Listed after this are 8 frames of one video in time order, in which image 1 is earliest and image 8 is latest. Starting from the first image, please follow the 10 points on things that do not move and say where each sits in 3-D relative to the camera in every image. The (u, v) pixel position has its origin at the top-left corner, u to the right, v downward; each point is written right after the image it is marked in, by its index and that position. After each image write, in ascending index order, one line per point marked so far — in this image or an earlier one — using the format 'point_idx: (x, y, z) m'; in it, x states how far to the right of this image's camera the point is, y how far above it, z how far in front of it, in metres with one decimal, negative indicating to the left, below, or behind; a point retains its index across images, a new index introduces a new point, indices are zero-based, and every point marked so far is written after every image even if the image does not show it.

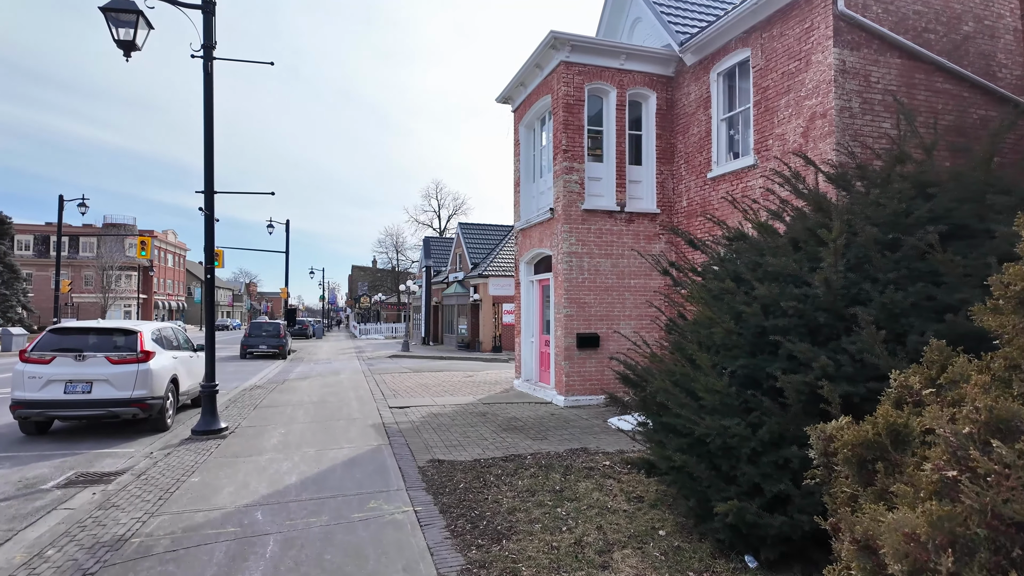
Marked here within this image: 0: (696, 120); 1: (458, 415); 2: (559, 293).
0: (+3.3, +3.0, +10.2) m
1: (-0.9, -2.0, +9.0) m
2: (+0.8, -0.1, +10.1) m
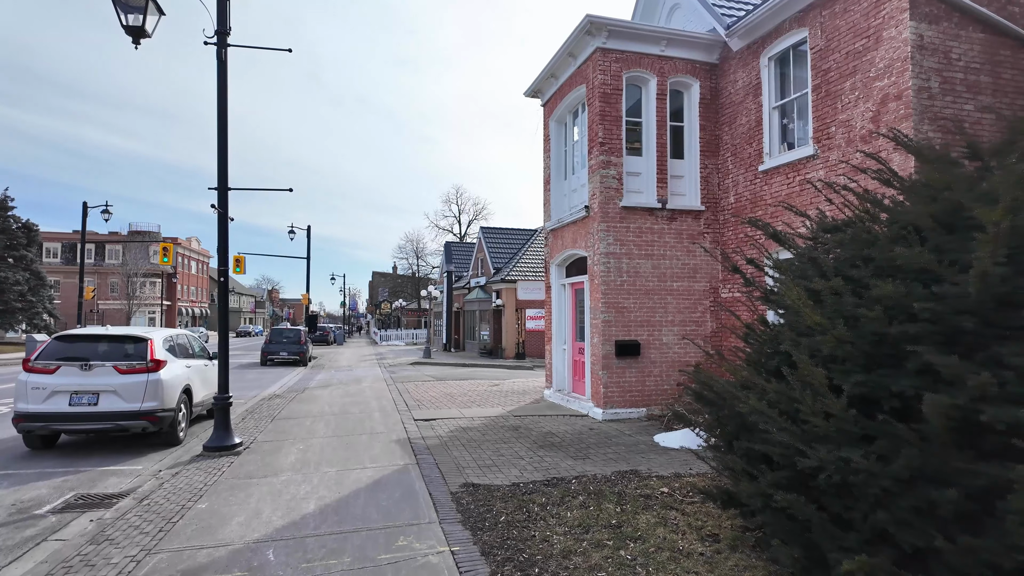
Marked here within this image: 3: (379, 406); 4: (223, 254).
0: (+3.9, +3.0, +9.4) m
1: (-0.3, -2.1, +8.3) m
2: (+1.4, -0.1, +9.4) m
3: (-2.5, -2.2, +10.5) m
4: (-3.7, +0.4, +7.2) m
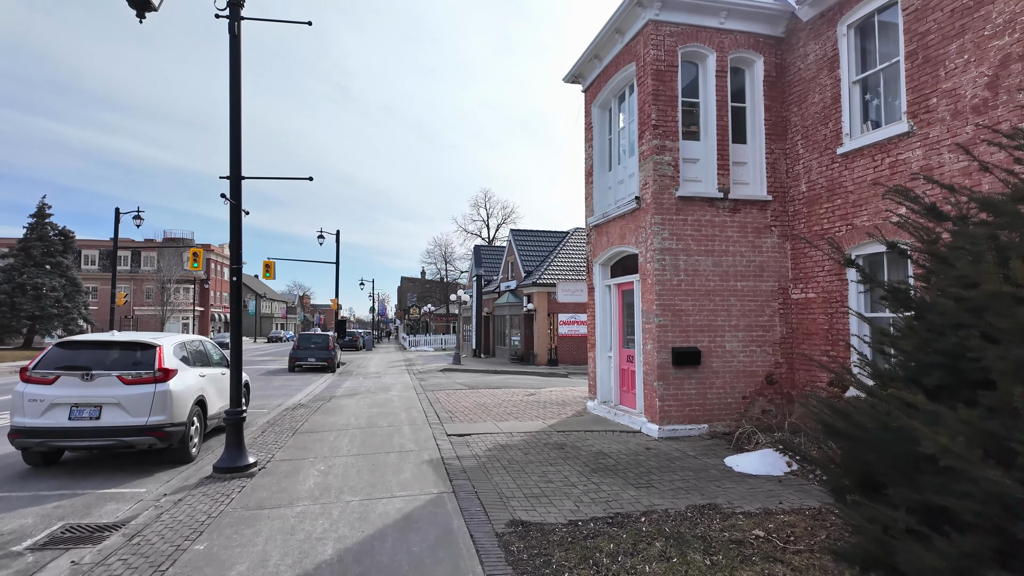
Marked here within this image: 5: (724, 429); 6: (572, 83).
0: (+4.5, +3.0, +8.3) m
1: (+0.3, -2.1, +7.4) m
2: (+2.0, -0.2, +8.4) m
3: (-1.8, -2.2, +9.7) m
4: (-3.1, +0.4, +6.4) m
5: (+3.1, -2.1, +8.3) m
6: (+1.1, +3.9, +10.9) m
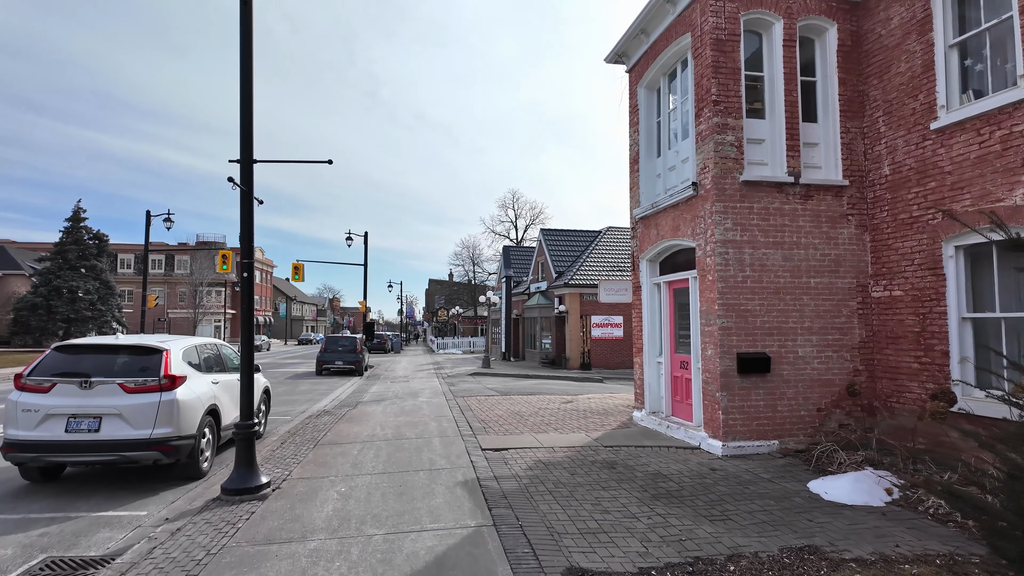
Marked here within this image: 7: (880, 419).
0: (+5.0, +3.0, +7.3) m
1: (+0.8, -2.1, +6.5) m
2: (+2.6, -0.1, +7.4) m
3: (-1.1, -2.2, +8.9) m
4: (-2.7, +0.4, +5.7) m
5: (+3.6, -2.0, +7.3) m
6: (+1.8, +4.0, +10.0) m
7: (+4.7, -1.7, +7.3) m
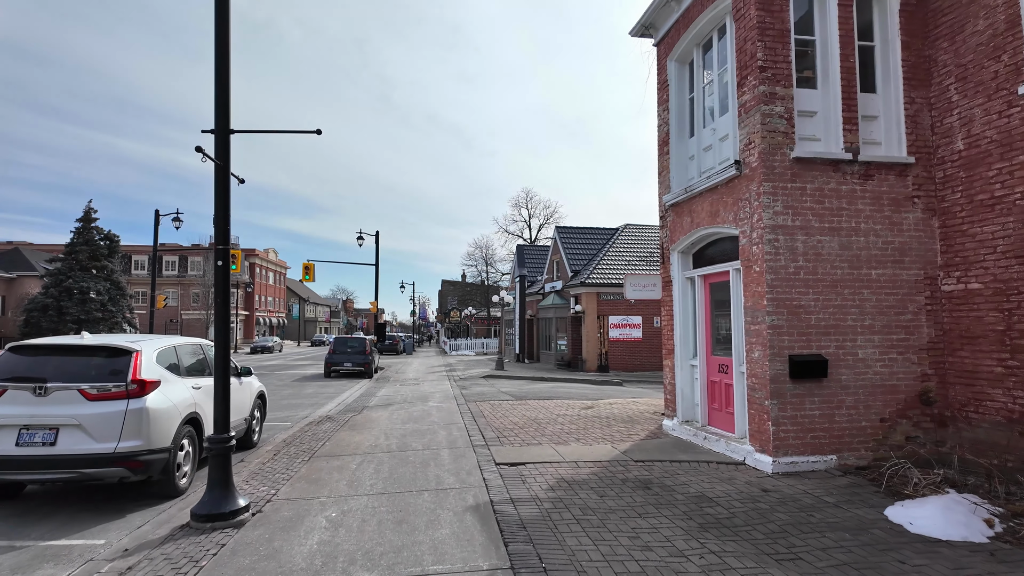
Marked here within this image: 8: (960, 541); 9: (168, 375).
0: (+5.2, +3.1, +6.3) m
1: (+0.9, -2.0, +5.6) m
2: (+2.8, 0.0, +6.5) m
3: (-0.9, -2.1, +8.0) m
4: (-2.5, +0.5, +4.9) m
5: (+3.8, -1.9, +6.3) m
6: (+2.1, +4.0, +9.1) m
7: (+5.0, -1.6, +6.4) m
8: (+3.4, -1.9, +4.3) m
9: (-3.6, -0.9, +6.0) m
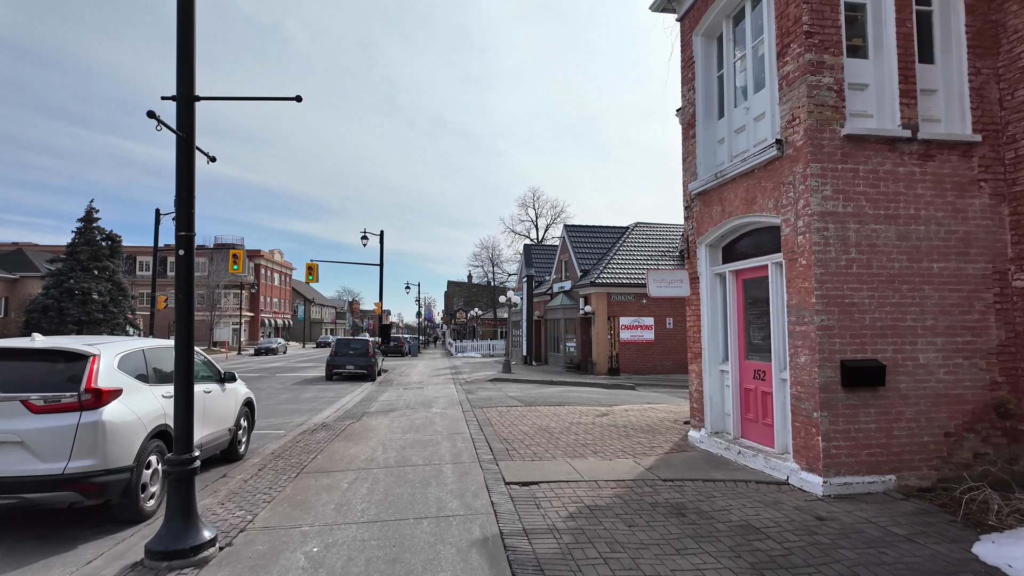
0: (+5.3, +3.1, +5.5) m
1: (+1.1, -1.9, +4.8) m
2: (+2.9, 0.0, +5.7) m
3: (-0.8, -2.1, +7.3) m
4: (-2.4, +0.6, +4.2) m
5: (+4.0, -1.9, +5.5) m
6: (+2.2, +4.1, +8.3) m
7: (+5.1, -1.6, +5.5) m
8: (+3.5, -1.9, +3.5) m
9: (-3.5, -0.9, +5.3) m
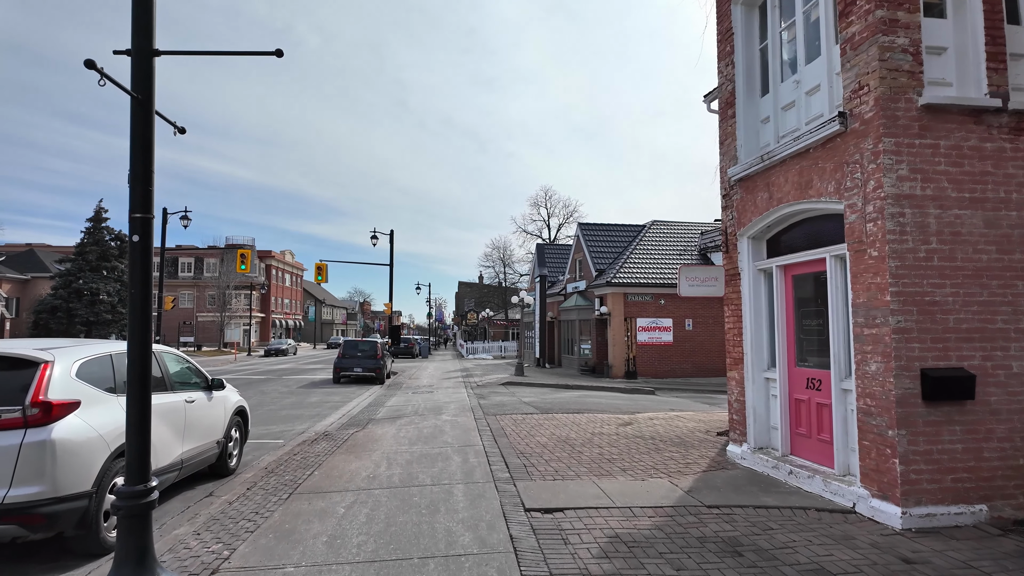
0: (+5.5, +3.2, +4.6) m
1: (+1.2, -1.9, +4.0) m
2: (+3.1, 0.0, +4.9) m
3: (-0.6, -2.1, +6.5) m
4: (-2.2, +0.6, +3.4) m
5: (+4.1, -1.9, +4.7) m
6: (+2.4, +4.1, +7.5) m
7: (+5.2, -1.5, +4.7) m
8: (+3.6, -1.8, +2.6) m
9: (-3.3, -0.8, +4.6) m
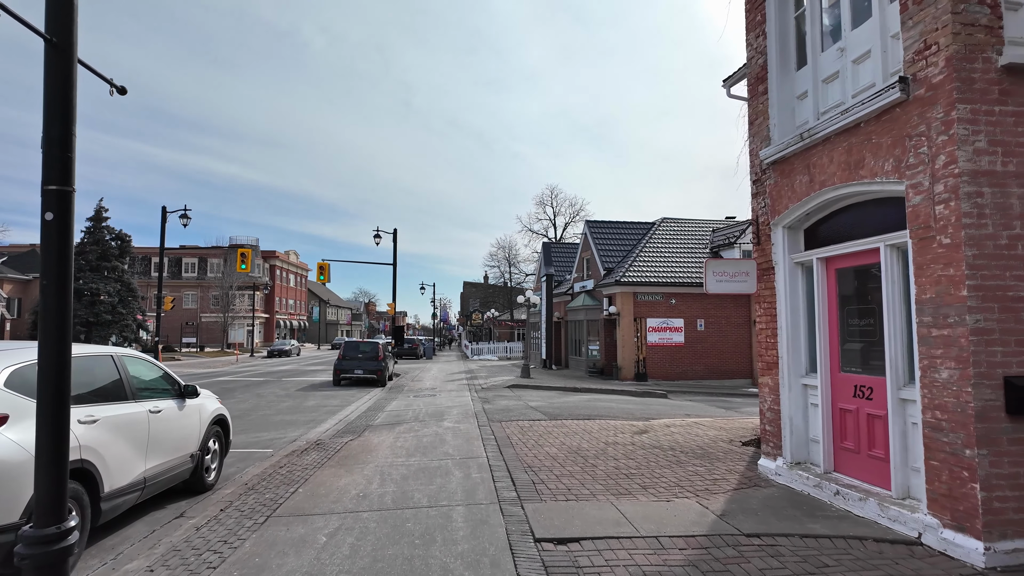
0: (+5.5, +3.2, +3.9) m
1: (+1.3, -1.9, +3.3) m
2: (+3.1, +0.1, +4.1) m
3: (-0.5, -2.0, +5.8) m
4: (-2.2, +0.6, +2.8) m
5: (+4.2, -1.8, +3.9) m
6: (+2.5, +4.1, +6.8) m
7: (+5.3, -1.5, +3.9) m
8: (+3.6, -1.8, +1.9) m
9: (-3.3, -0.8, +3.9) m
